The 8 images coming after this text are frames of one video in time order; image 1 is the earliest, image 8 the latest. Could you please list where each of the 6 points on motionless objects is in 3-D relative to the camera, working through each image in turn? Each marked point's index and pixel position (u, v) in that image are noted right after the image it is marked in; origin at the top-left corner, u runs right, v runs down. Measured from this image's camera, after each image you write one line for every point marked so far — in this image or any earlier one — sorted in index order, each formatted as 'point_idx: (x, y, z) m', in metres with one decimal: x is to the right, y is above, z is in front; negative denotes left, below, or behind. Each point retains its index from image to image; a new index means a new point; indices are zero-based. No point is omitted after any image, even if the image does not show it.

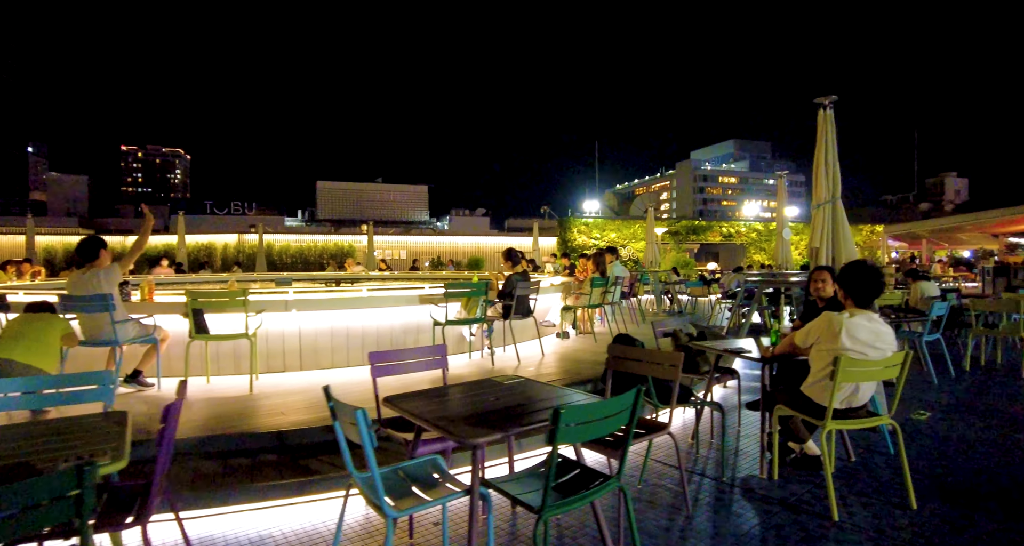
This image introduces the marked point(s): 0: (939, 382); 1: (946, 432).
0: (+5.4, -1.4, +6.4) m
1: (+4.2, -1.5, +4.8) m
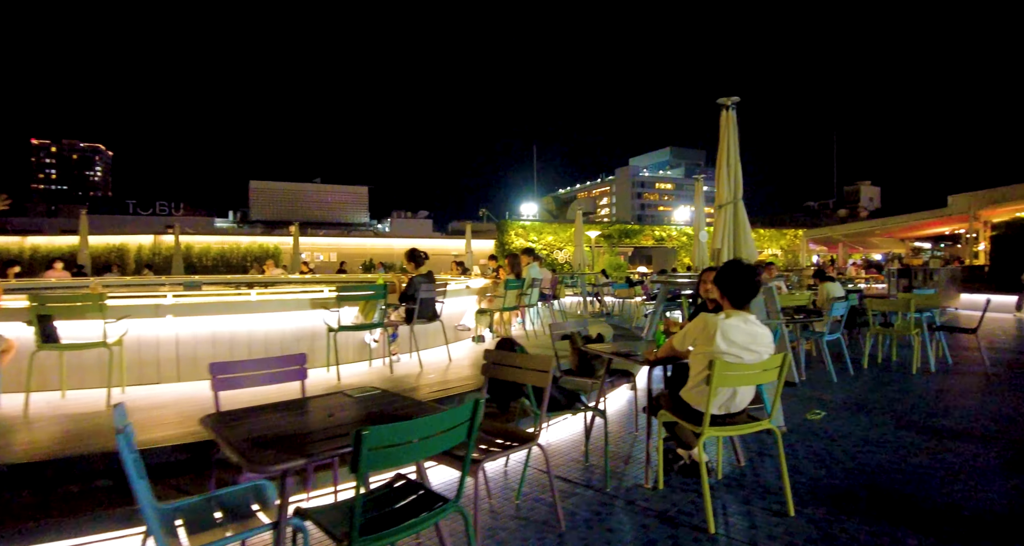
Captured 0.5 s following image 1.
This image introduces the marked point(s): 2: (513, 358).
0: (+4.2, -1.4, +6.5) m
1: (+3.1, -1.5, +4.8) m
2: (0.0, -0.6, +3.7) m
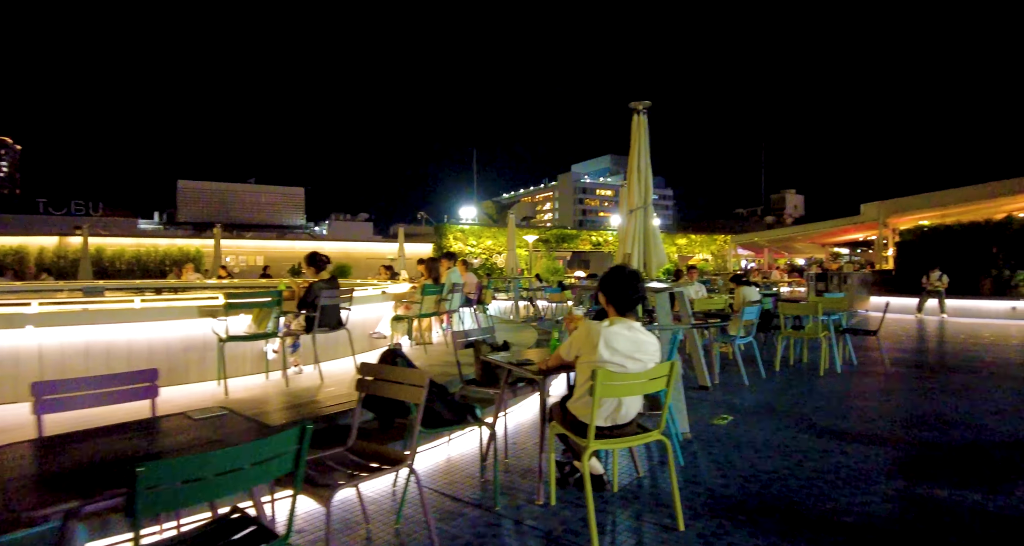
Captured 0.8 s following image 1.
0: (+3.1, -1.4, +6.6) m
1: (+2.2, -1.5, +4.8) m
2: (-0.8, -0.6, +3.4) m
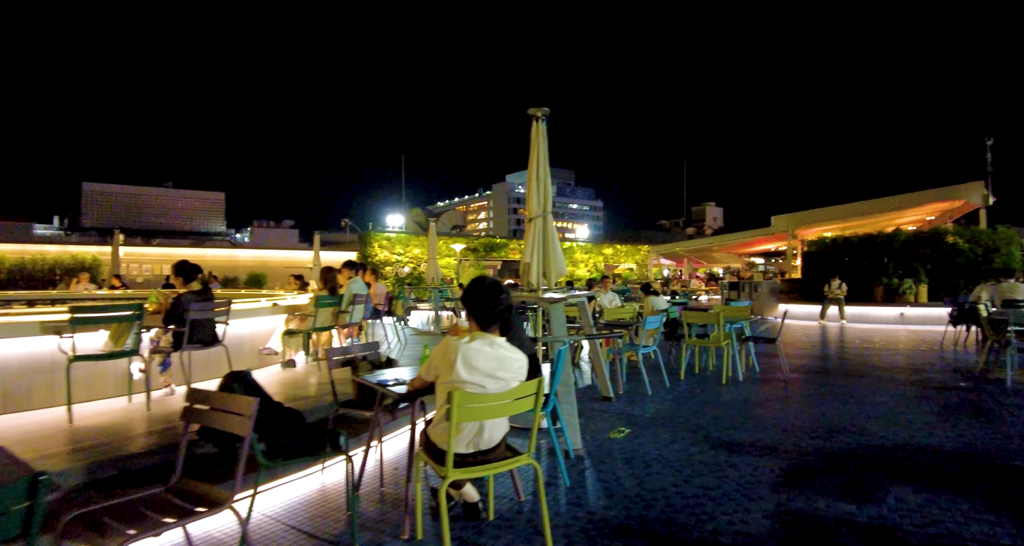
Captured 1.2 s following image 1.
0: (+1.8, -1.5, +6.5) m
1: (+1.1, -1.6, +4.7) m
2: (-1.7, -0.7, +2.9) m
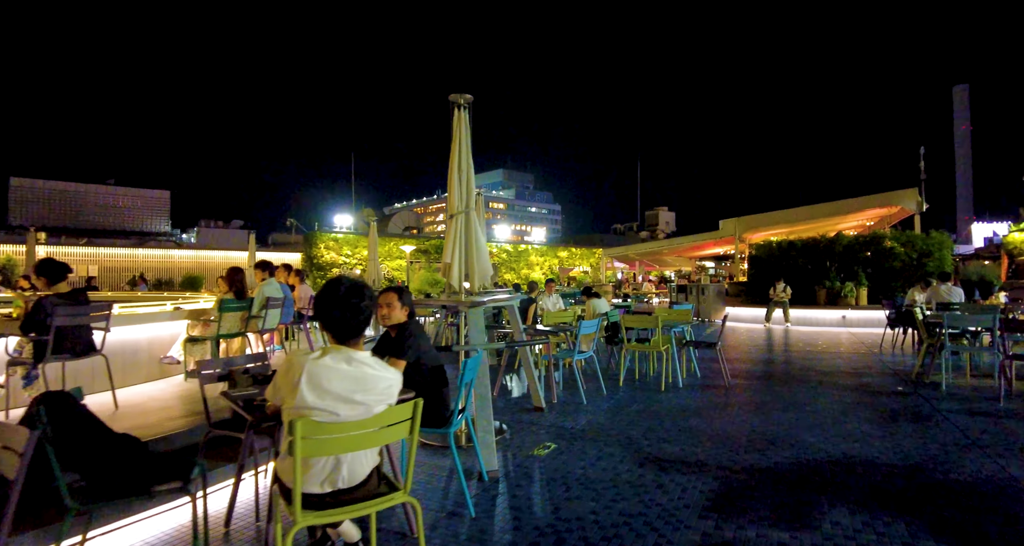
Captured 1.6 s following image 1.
0: (+0.9, -1.6, +6.1) m
1: (+0.4, -1.6, +4.2) m
2: (-2.3, -0.7, +2.2) m
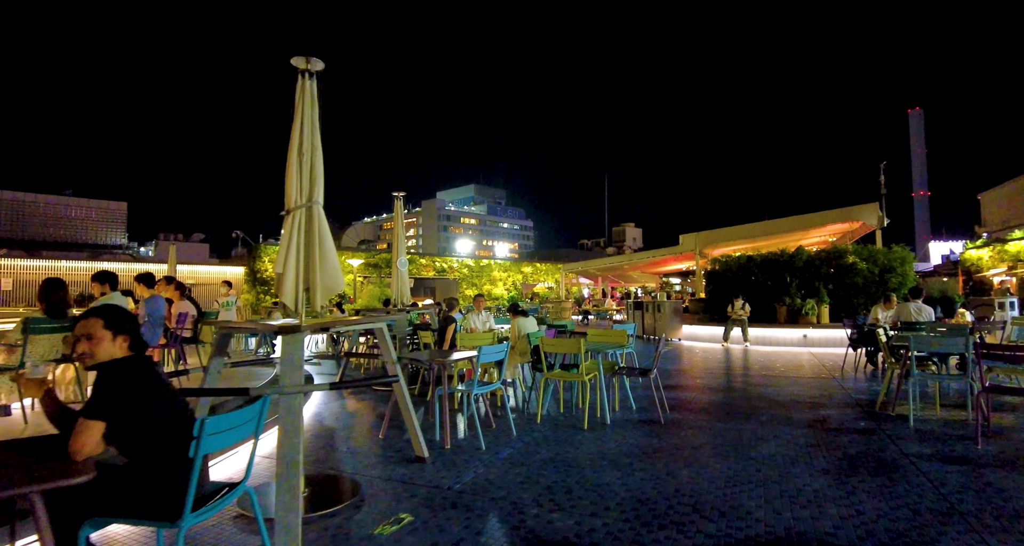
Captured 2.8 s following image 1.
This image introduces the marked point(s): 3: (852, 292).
0: (-0.2, -1.7, +4.9) m
1: (-0.7, -1.7, +3.0) m
2: (-3.2, -0.7, +0.9) m
3: (+9.1, -0.5, +13.5) m
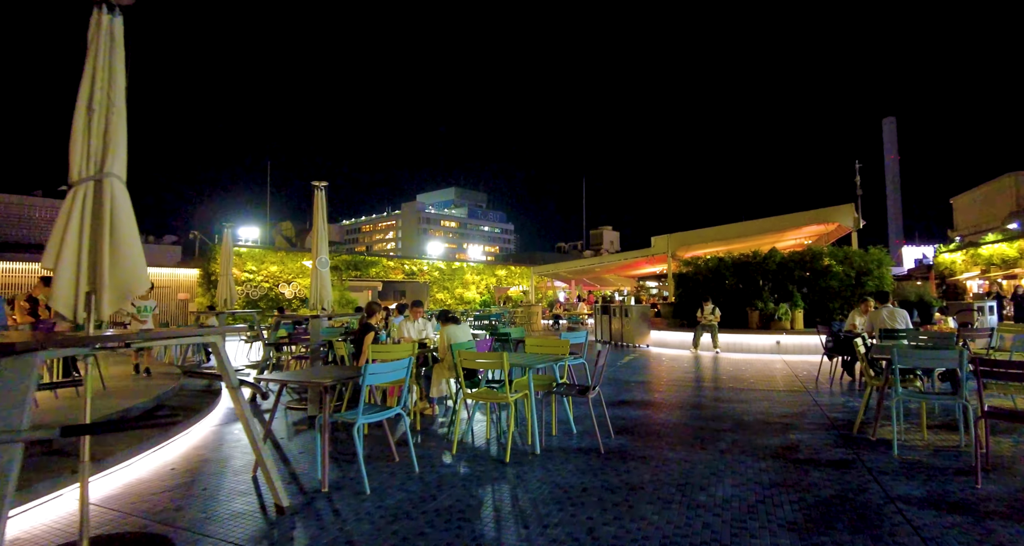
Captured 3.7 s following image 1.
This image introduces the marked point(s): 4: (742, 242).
0: (-1.0, -1.7, +3.9) m
1: (-1.4, -1.7, +2.0) m
2: (-3.9, -0.6, -0.2) m
3: (+8.0, -0.6, +12.8) m
4: (+8.3, +1.1, +18.2) m
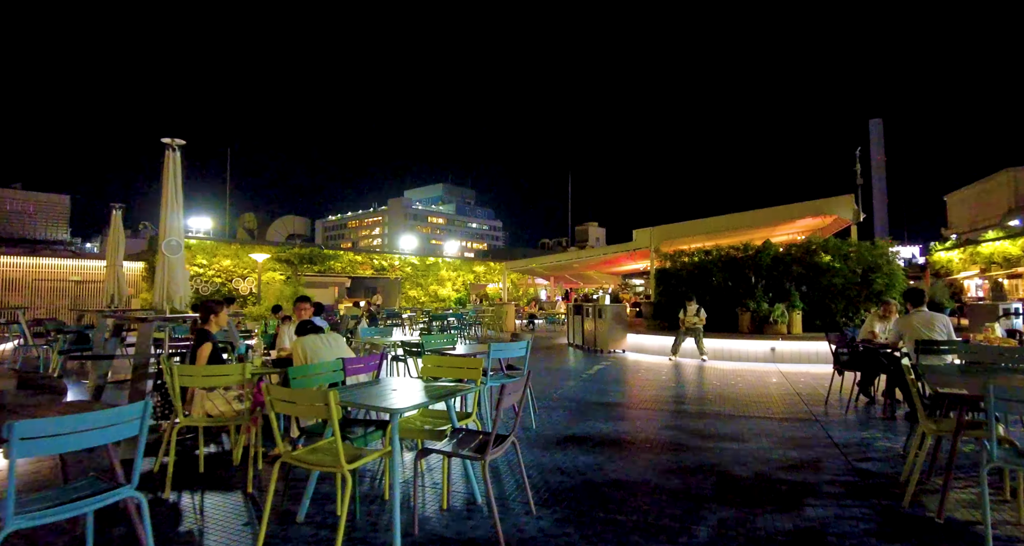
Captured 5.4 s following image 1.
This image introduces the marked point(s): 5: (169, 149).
0: (-1.9, -1.6, +2.1) m
1: (-2.2, -1.6, +0.1) m
2: (-4.7, -0.5, -2.0) m
3: (+7.0, -0.5, +11.2) m
4: (+7.2, +1.2, +16.6) m
5: (-3.7, +1.3, +5.5) m
